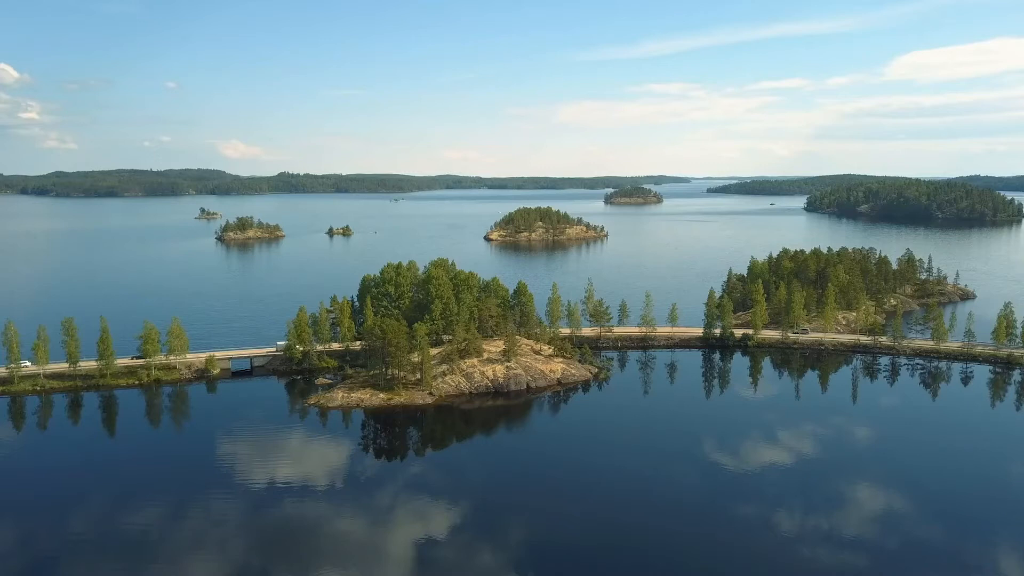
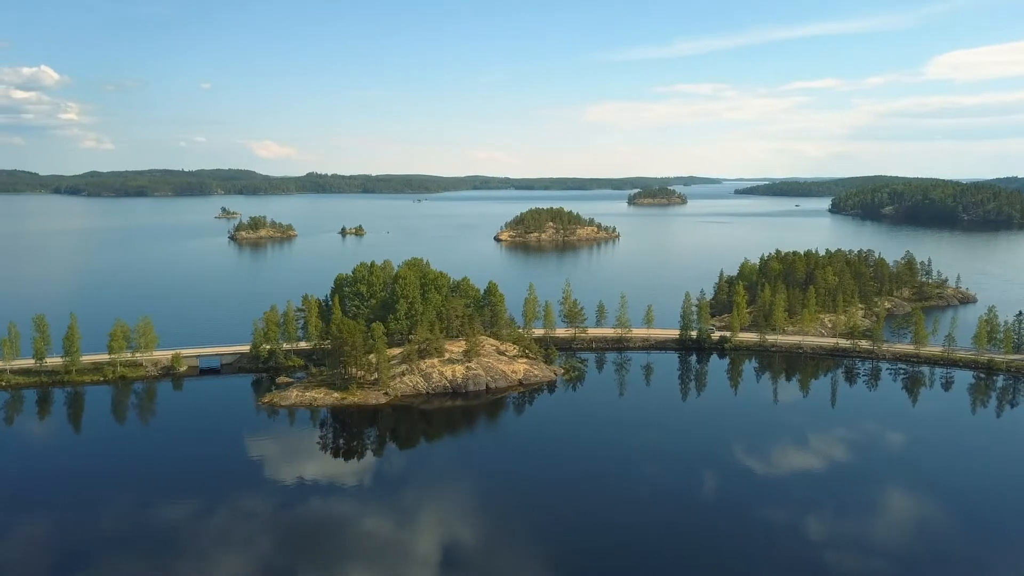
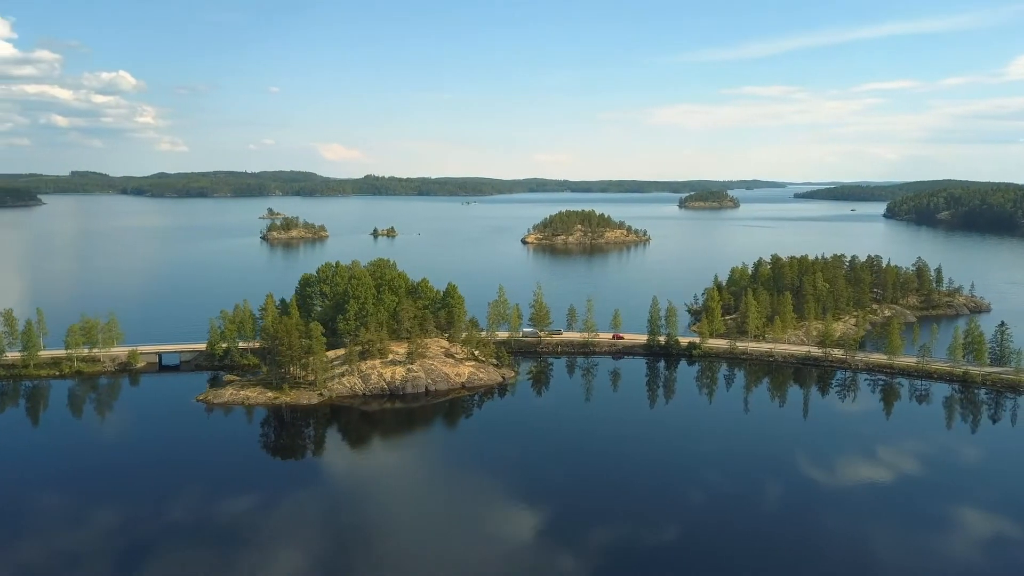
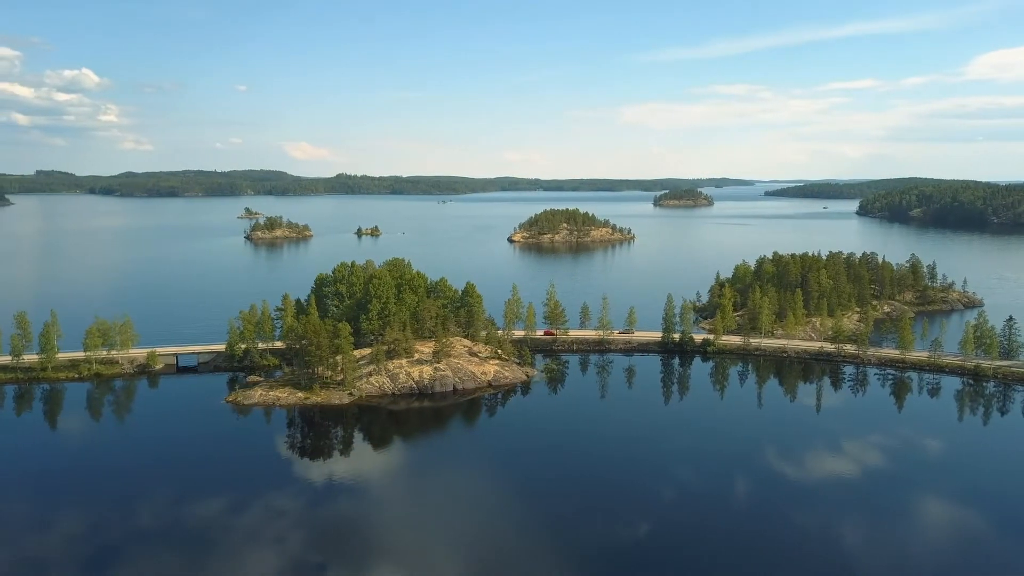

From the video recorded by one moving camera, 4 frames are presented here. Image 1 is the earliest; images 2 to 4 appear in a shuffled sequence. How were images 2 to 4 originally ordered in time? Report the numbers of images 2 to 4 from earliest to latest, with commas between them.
2, 4, 3
